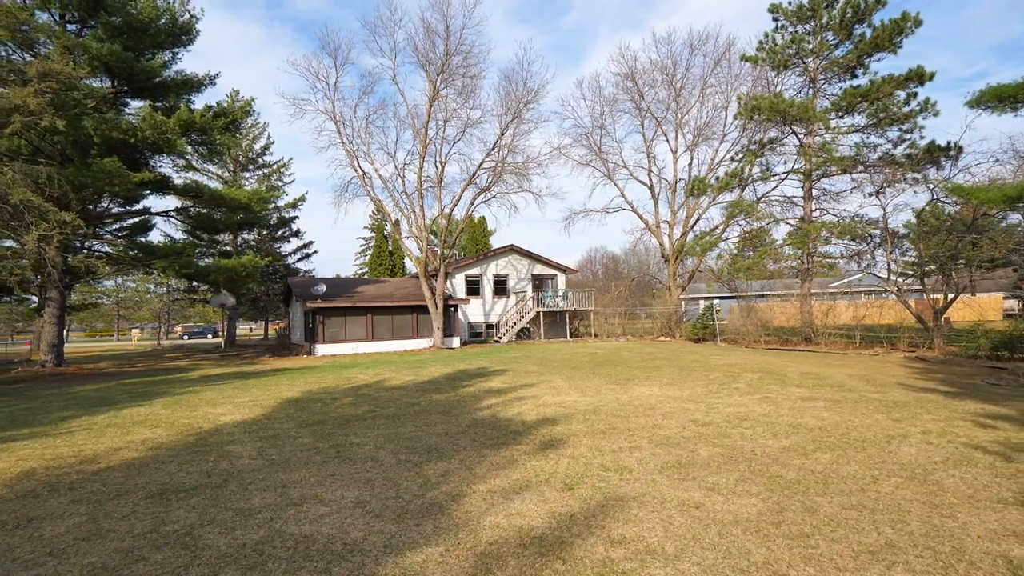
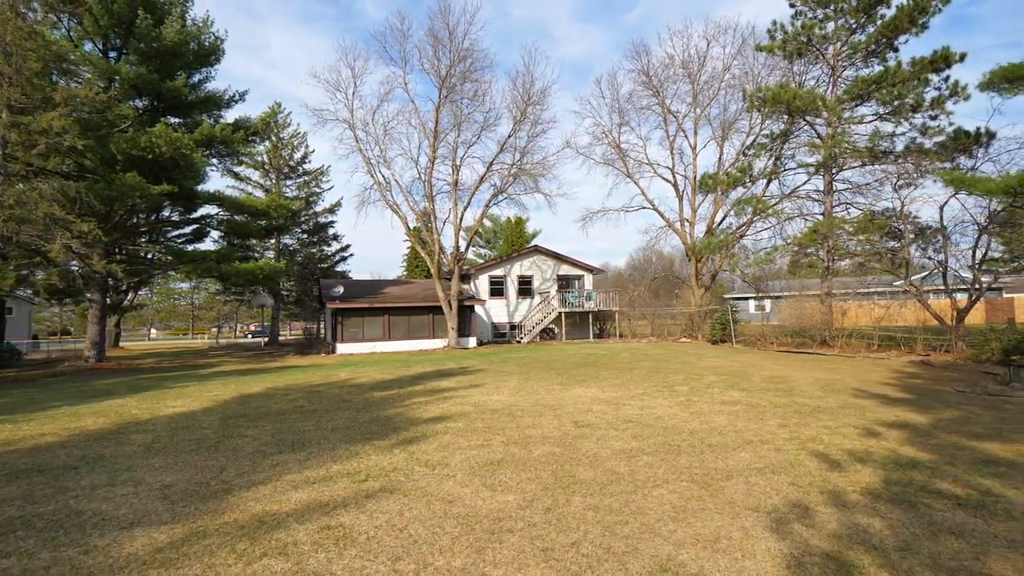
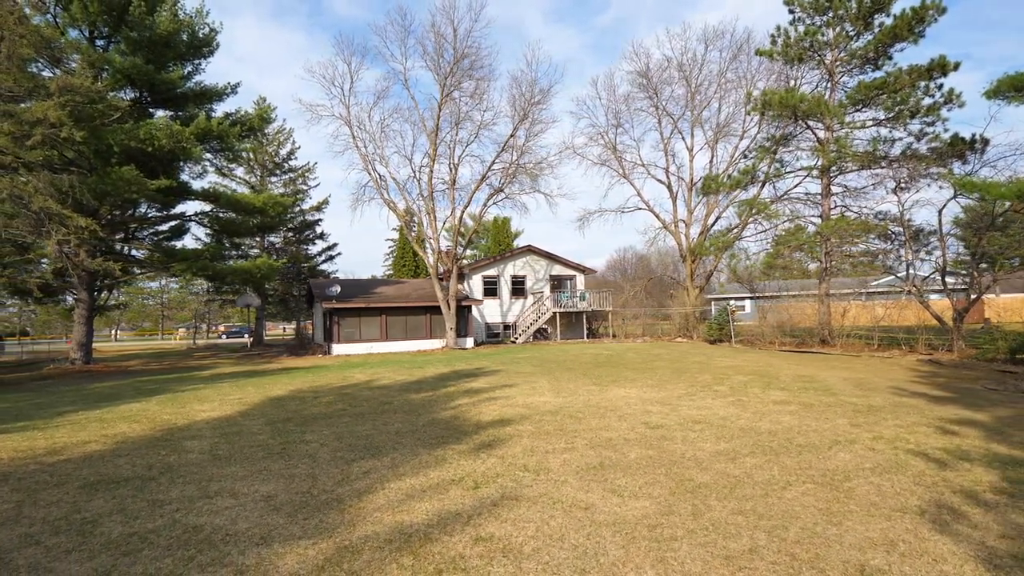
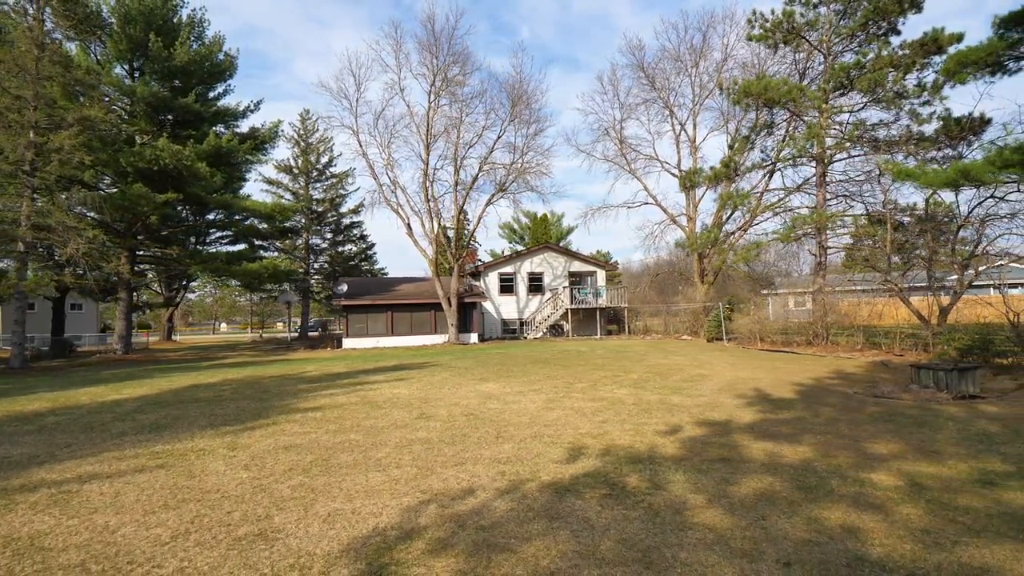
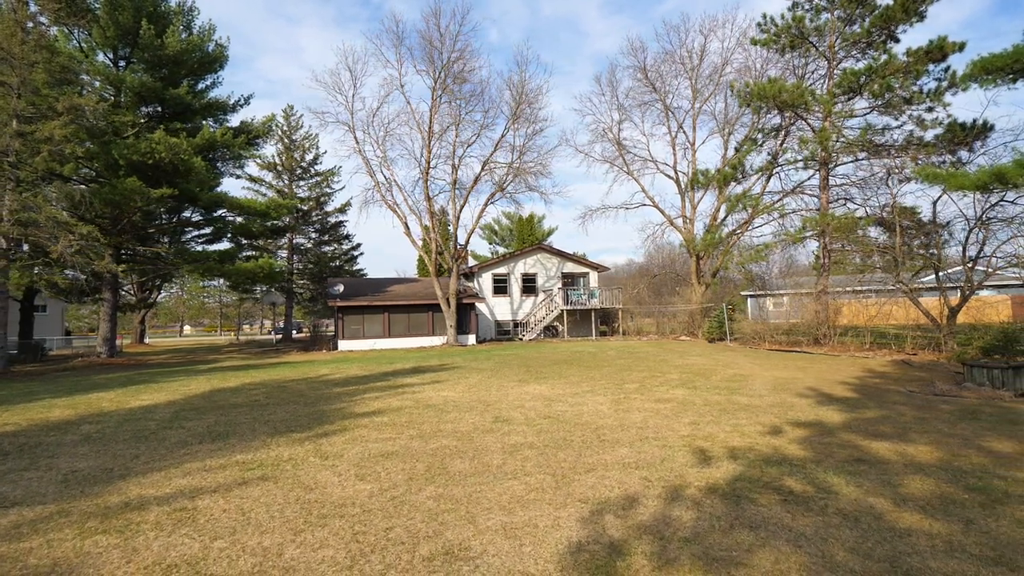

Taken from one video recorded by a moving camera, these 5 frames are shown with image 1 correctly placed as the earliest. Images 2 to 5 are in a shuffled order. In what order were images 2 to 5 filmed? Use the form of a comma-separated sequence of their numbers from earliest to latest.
3, 2, 5, 4
